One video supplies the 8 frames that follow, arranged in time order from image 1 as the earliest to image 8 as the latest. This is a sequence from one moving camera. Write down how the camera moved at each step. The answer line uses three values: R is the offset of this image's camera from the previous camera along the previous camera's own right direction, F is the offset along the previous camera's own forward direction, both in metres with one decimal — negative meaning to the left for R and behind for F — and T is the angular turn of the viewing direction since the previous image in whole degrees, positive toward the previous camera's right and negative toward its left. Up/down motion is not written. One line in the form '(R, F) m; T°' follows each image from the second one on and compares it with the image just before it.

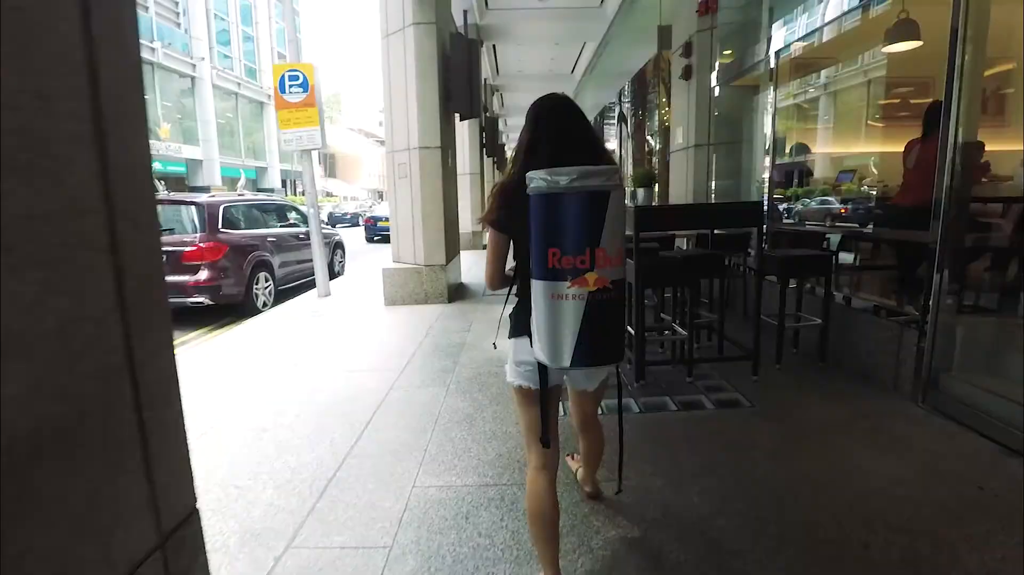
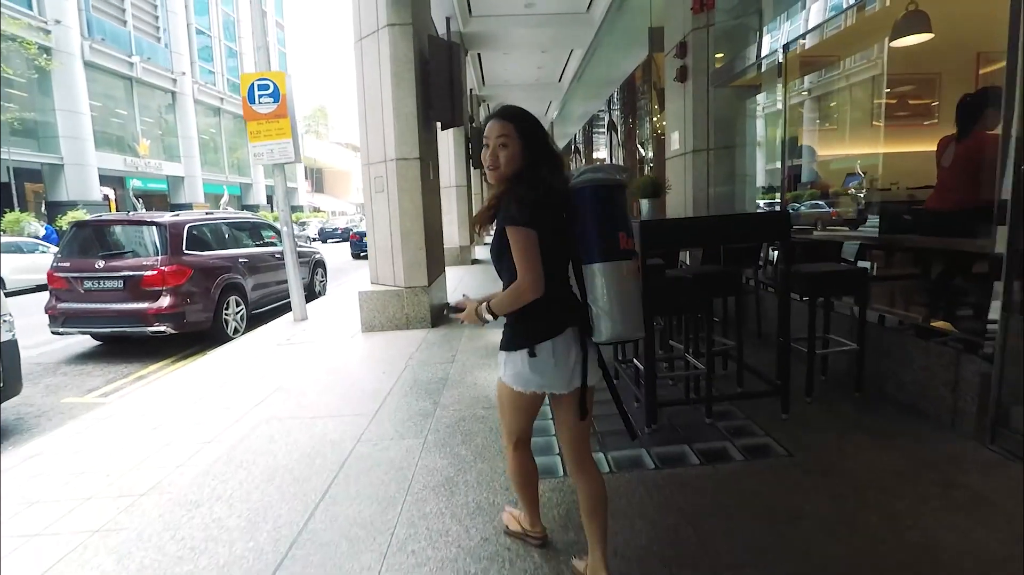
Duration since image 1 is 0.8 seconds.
(0.0, +0.5) m; +1°
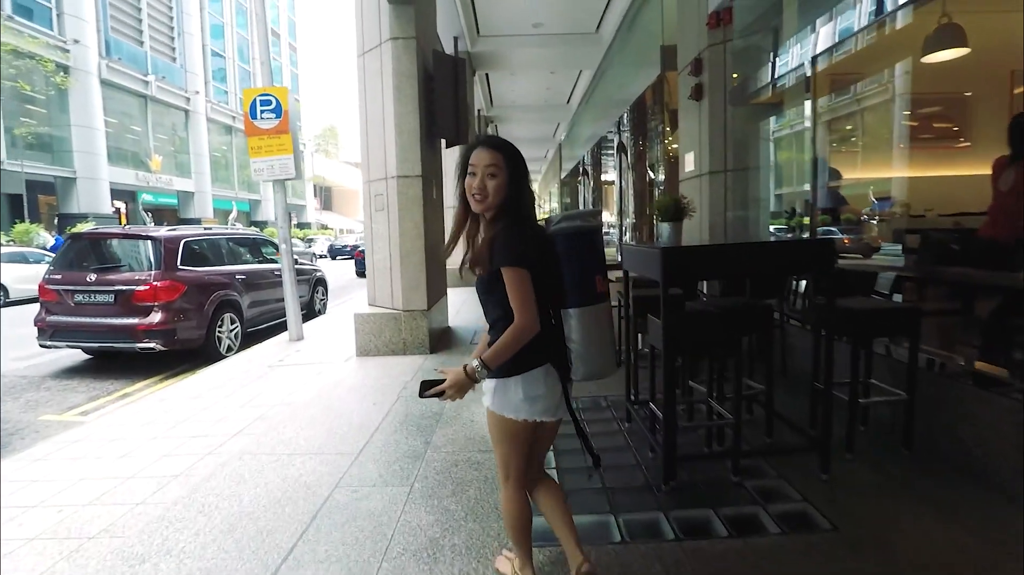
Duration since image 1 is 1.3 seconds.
(0.0, +0.3) m; -1°
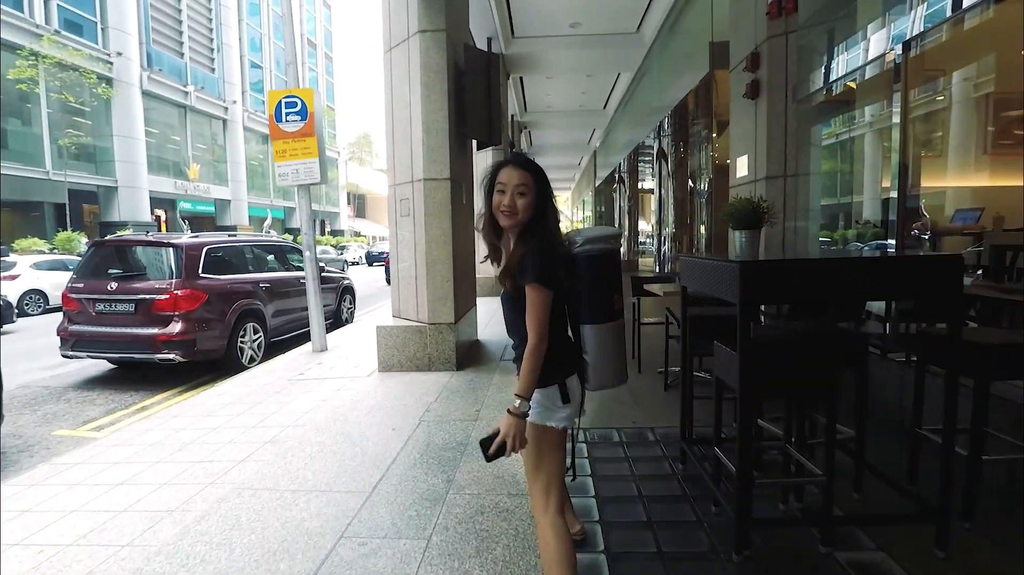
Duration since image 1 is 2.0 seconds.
(0.0, +0.4) m; -3°
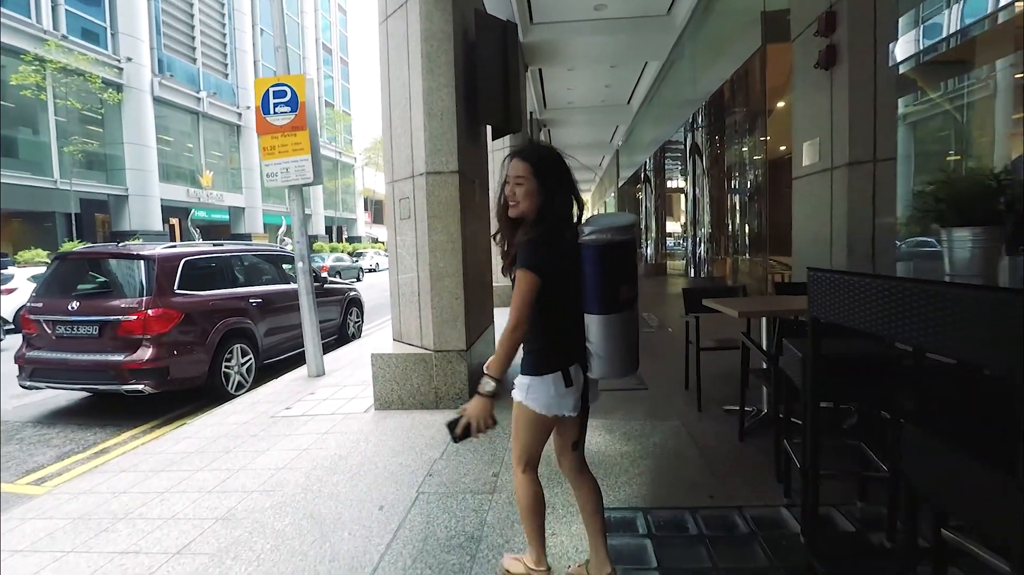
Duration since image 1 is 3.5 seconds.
(0.0, +1.0) m; -2°
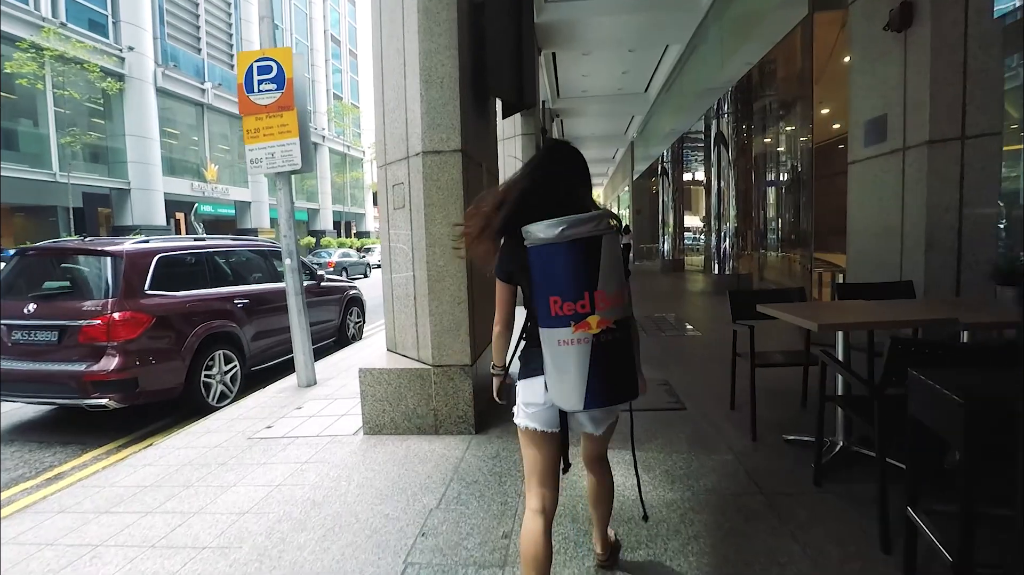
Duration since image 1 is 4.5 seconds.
(0.0, +0.7) m; -1°
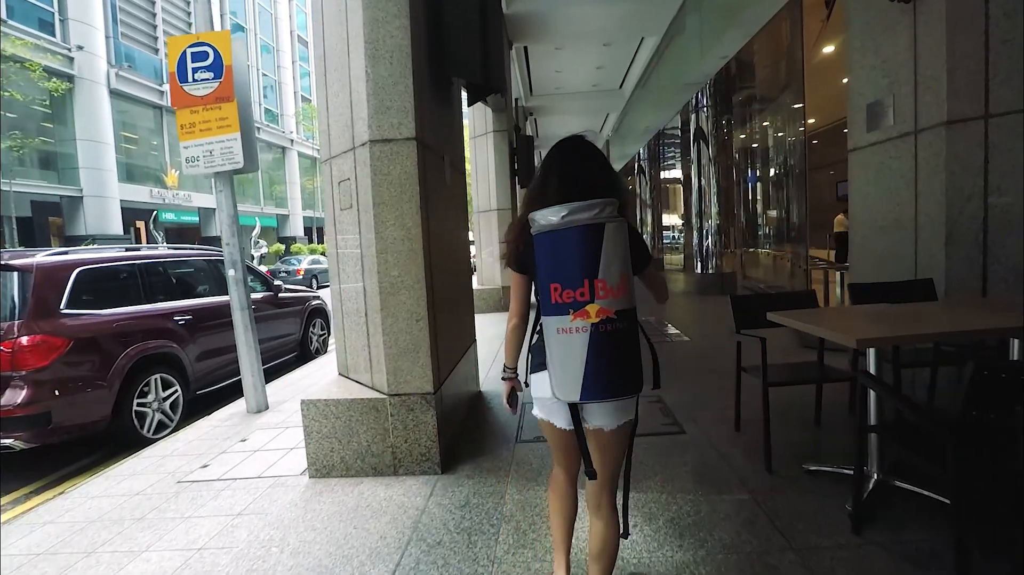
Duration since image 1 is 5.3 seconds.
(0.0, +0.5) m; +2°
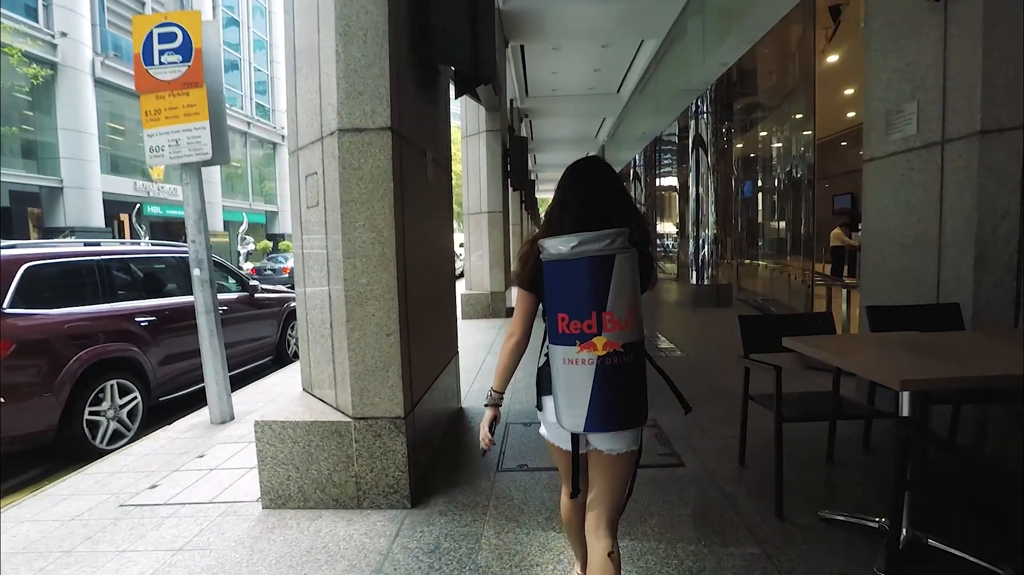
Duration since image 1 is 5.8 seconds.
(0.0, +0.3) m; +1°
